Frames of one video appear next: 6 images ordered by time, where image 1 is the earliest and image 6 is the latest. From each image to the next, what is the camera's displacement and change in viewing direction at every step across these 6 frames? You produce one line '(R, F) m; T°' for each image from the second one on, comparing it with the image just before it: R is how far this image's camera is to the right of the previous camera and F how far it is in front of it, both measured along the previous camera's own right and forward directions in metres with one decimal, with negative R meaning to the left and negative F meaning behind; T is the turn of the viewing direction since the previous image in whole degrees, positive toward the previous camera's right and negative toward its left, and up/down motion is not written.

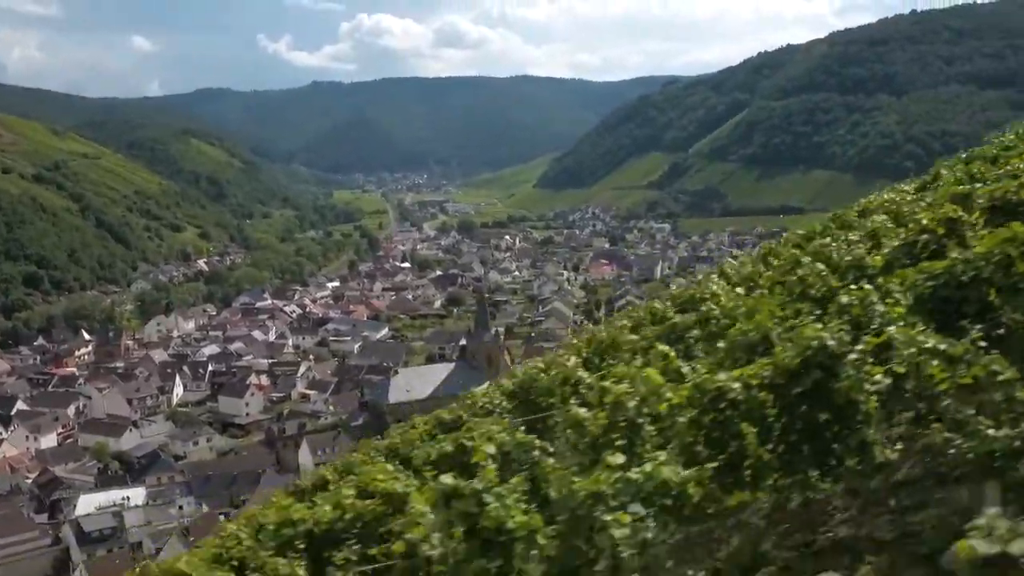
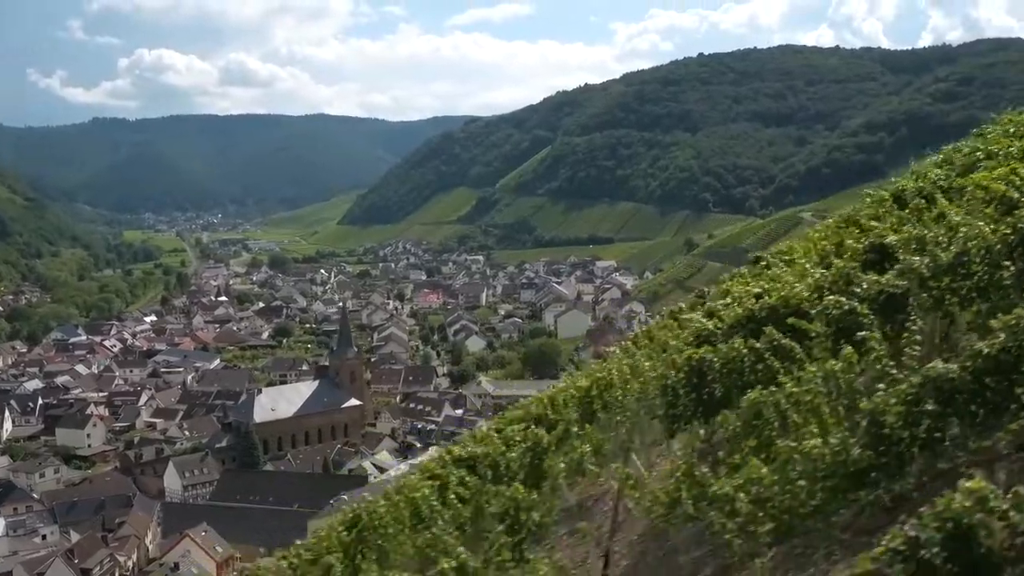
(-2.9, -0.4) m; +11°
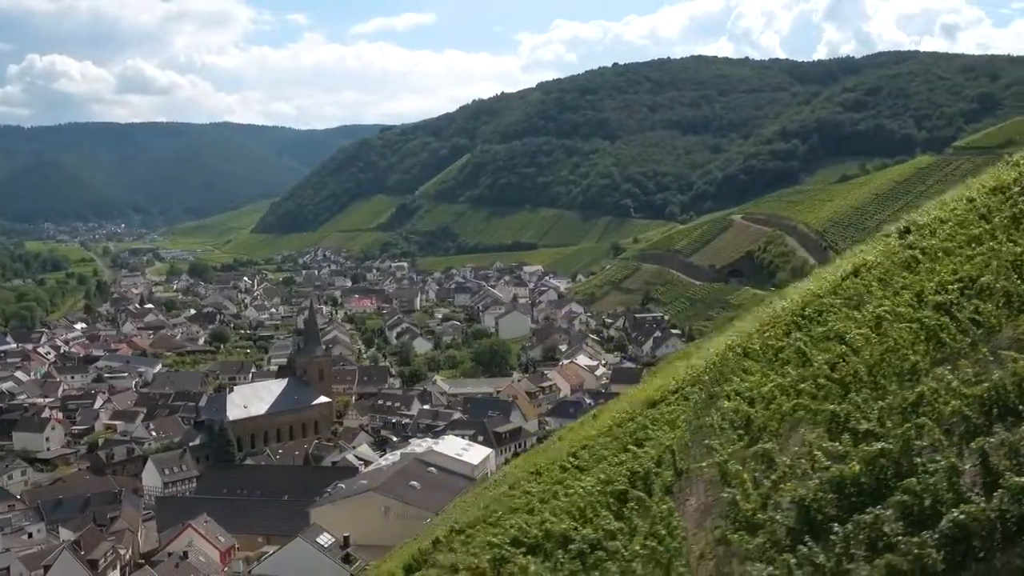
(-2.6, -1.1) m; +5°
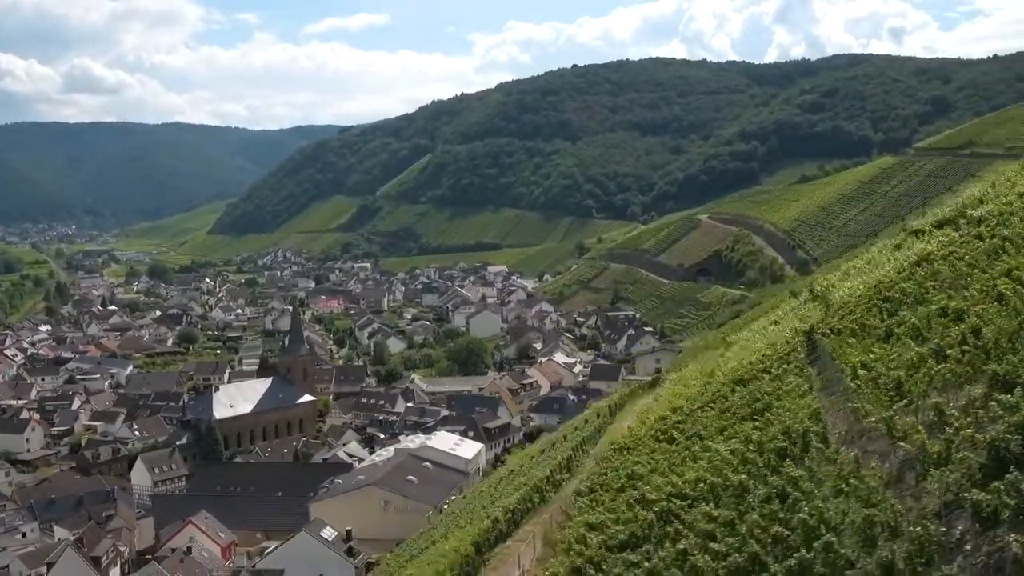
(-1.2, -0.7) m; +2°
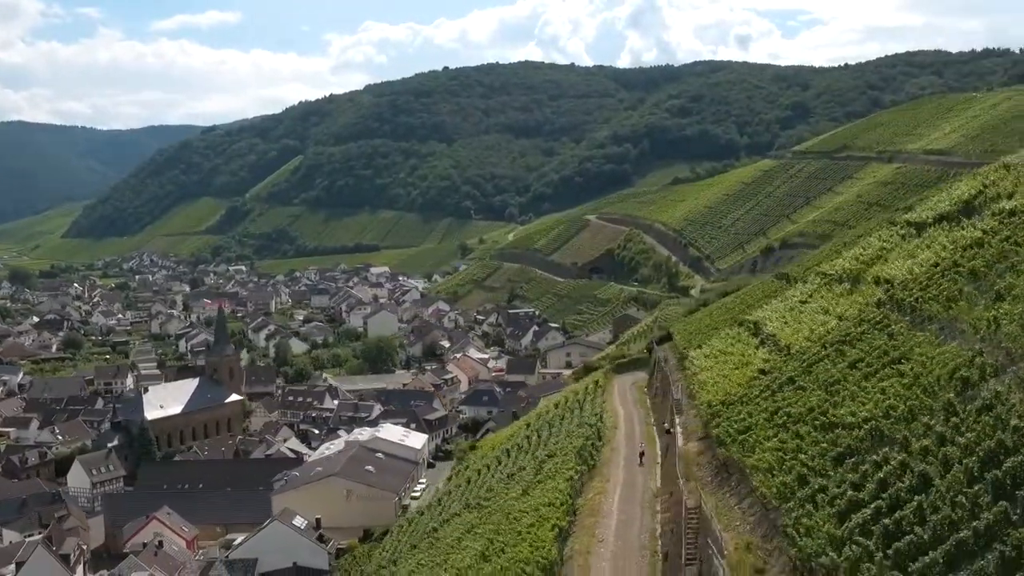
(-3.0, -1.6) m; +7°
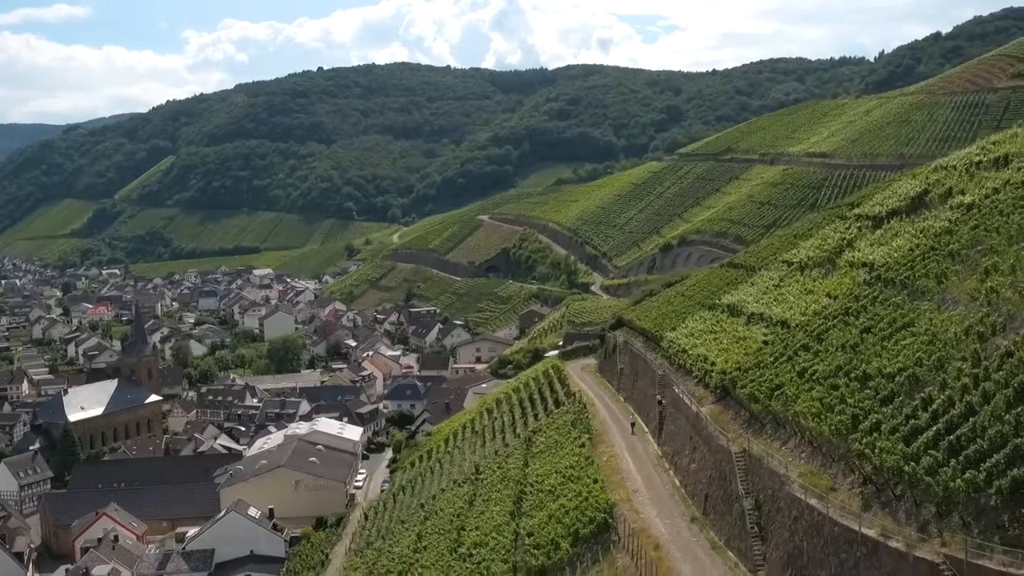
(-2.3, -1.6) m; +7°
